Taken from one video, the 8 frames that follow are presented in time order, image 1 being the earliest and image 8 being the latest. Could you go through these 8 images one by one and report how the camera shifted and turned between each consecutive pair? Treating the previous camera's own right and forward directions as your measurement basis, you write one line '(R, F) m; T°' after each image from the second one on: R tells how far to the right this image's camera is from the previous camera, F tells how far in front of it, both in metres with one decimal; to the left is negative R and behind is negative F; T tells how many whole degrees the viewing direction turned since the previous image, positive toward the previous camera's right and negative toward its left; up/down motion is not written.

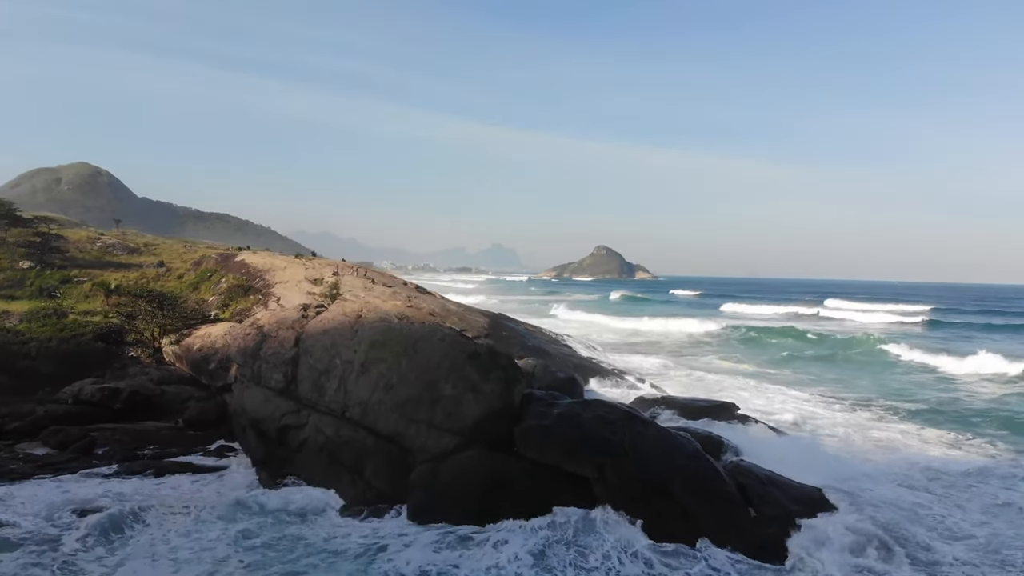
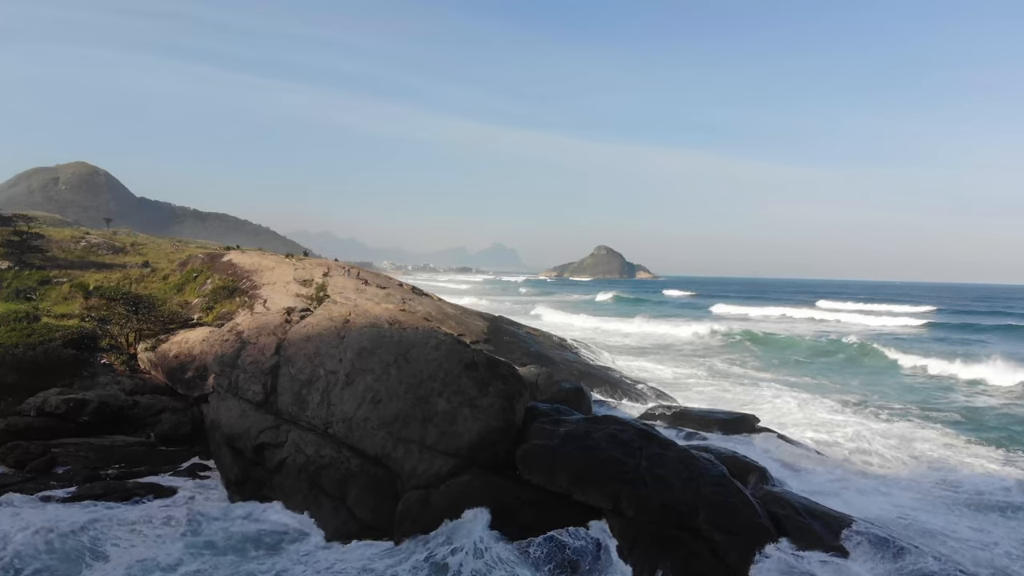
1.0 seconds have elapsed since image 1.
(0.0, +1.2) m; 0°
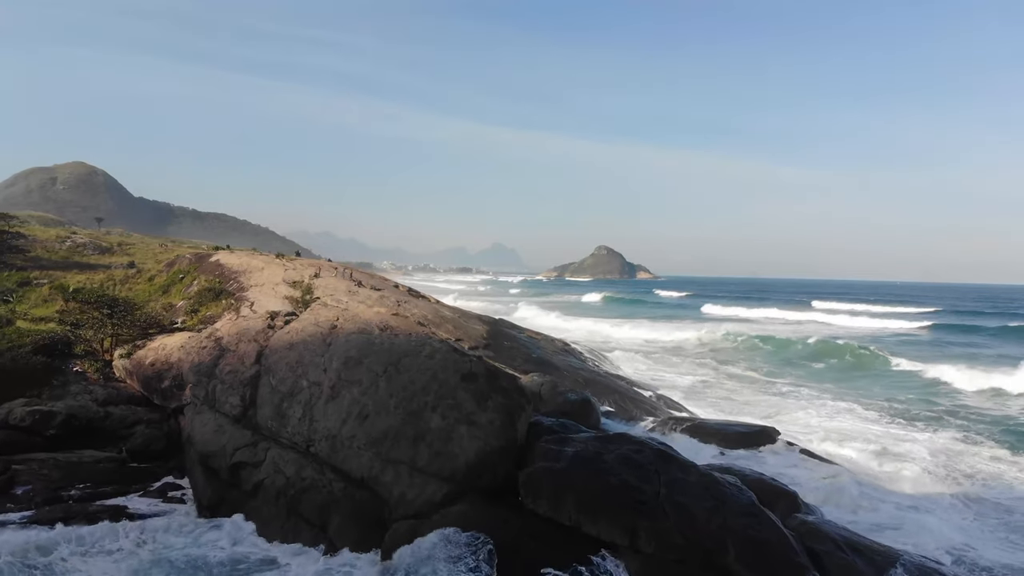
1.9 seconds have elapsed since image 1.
(0.0, +1.0) m; 0°
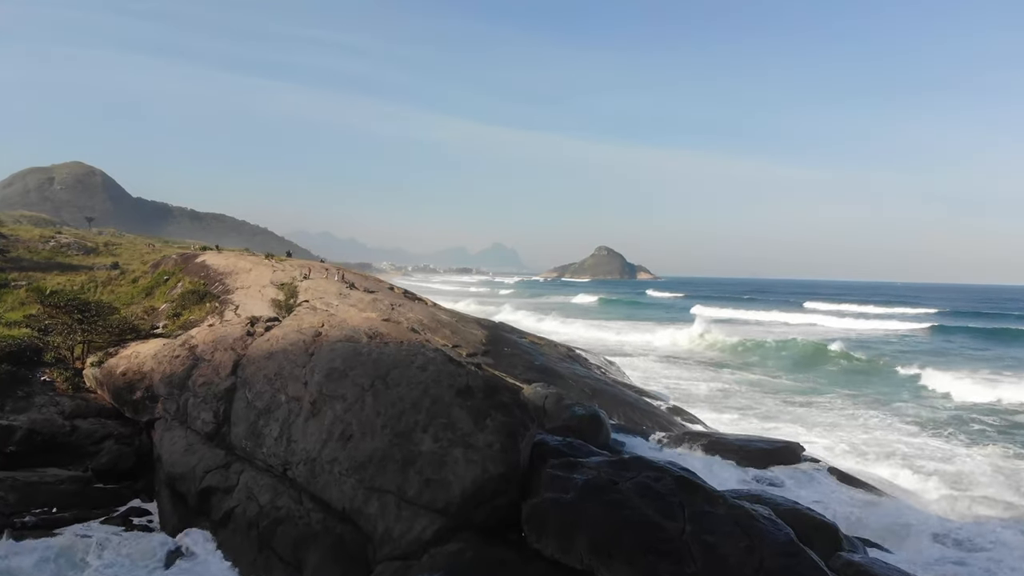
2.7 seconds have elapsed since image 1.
(0.0, +1.0) m; 0°
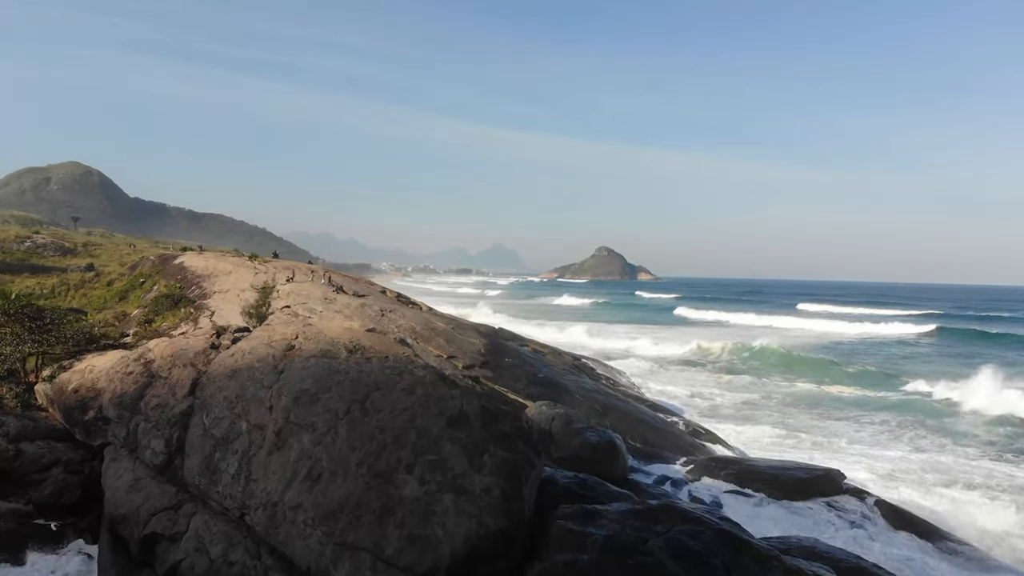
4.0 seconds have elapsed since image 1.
(0.0, +1.4) m; 0°
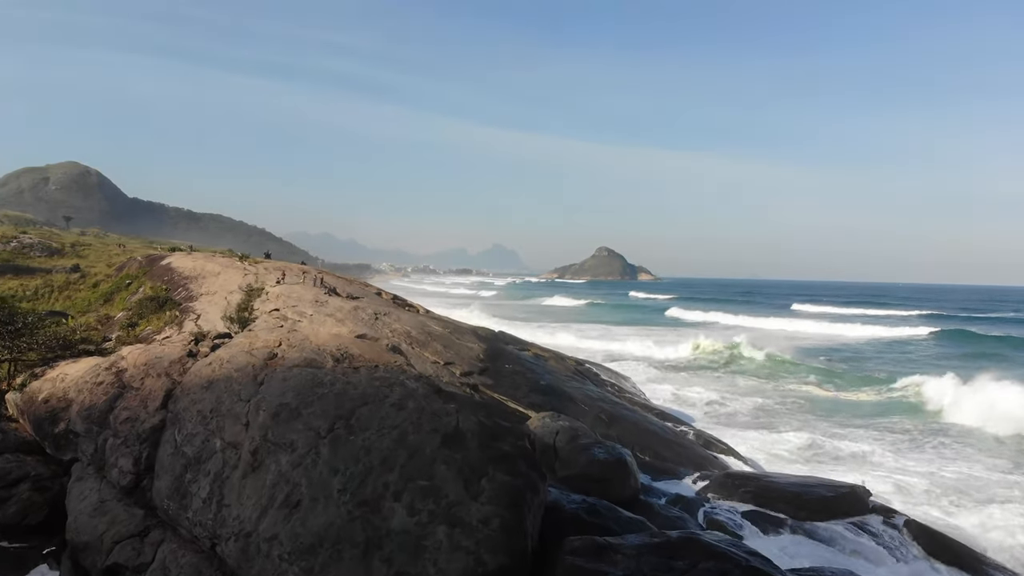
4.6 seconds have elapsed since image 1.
(0.0, +0.7) m; 0°
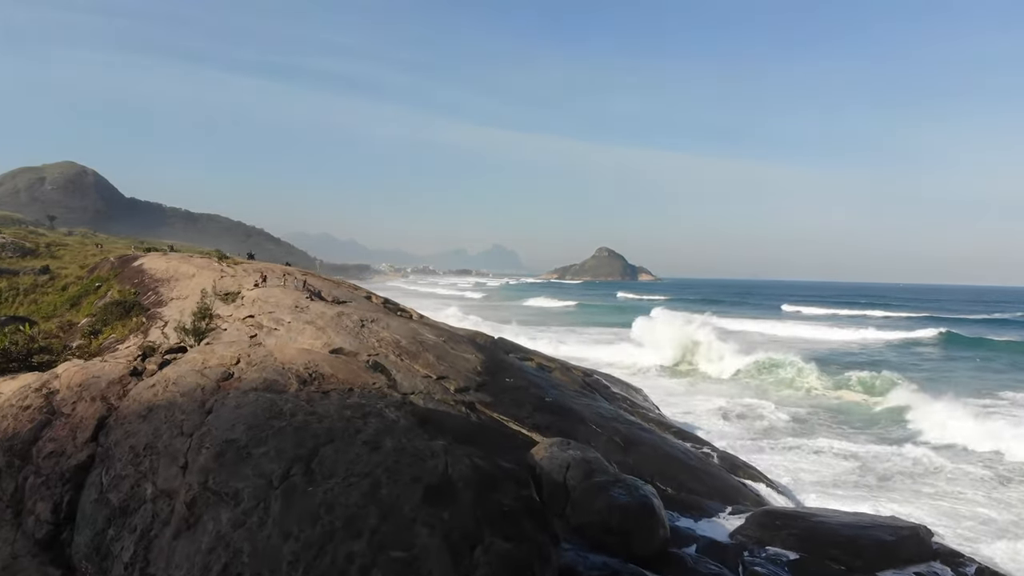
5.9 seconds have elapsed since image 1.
(0.0, +1.4) m; 0°
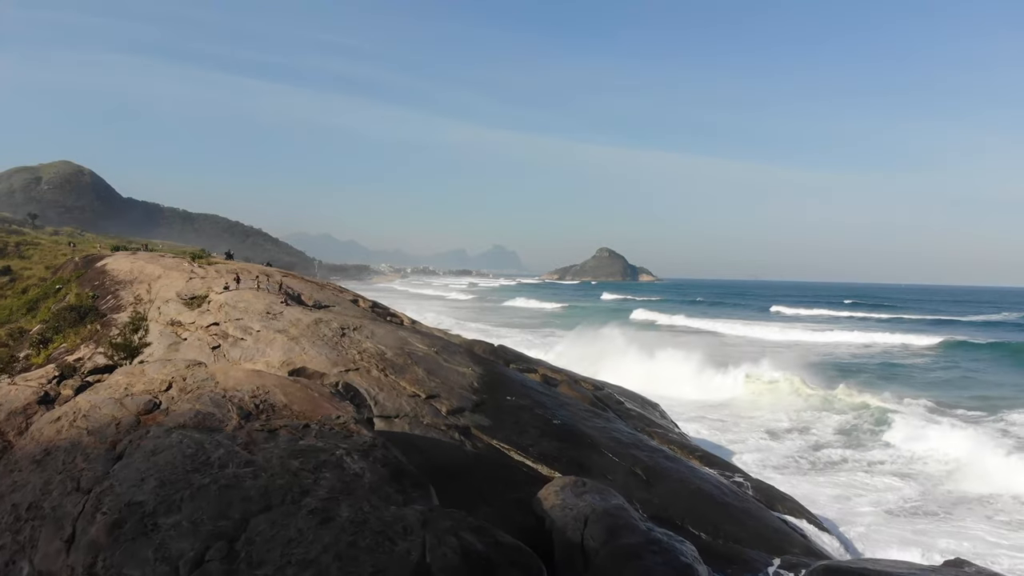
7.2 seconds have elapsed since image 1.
(0.0, +1.5) m; 0°
